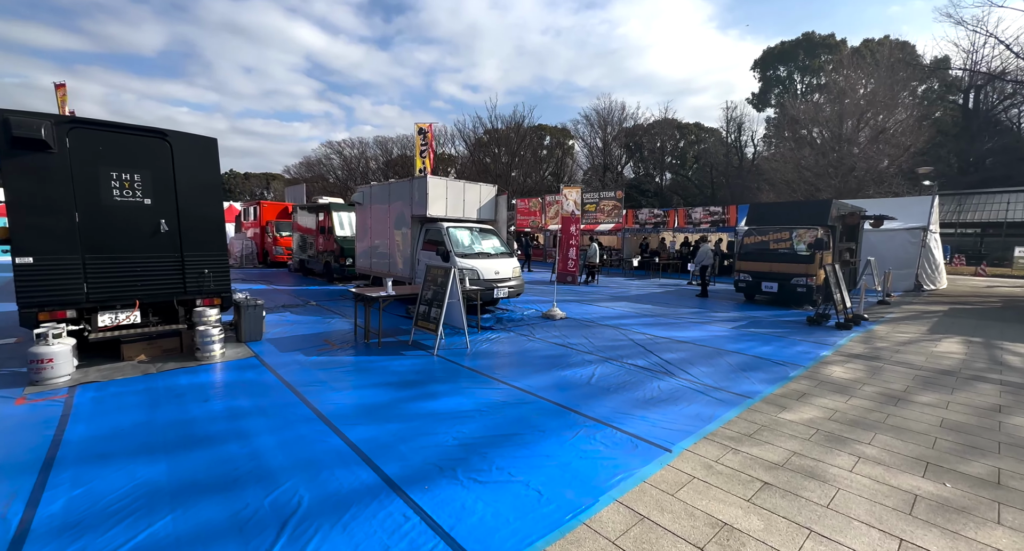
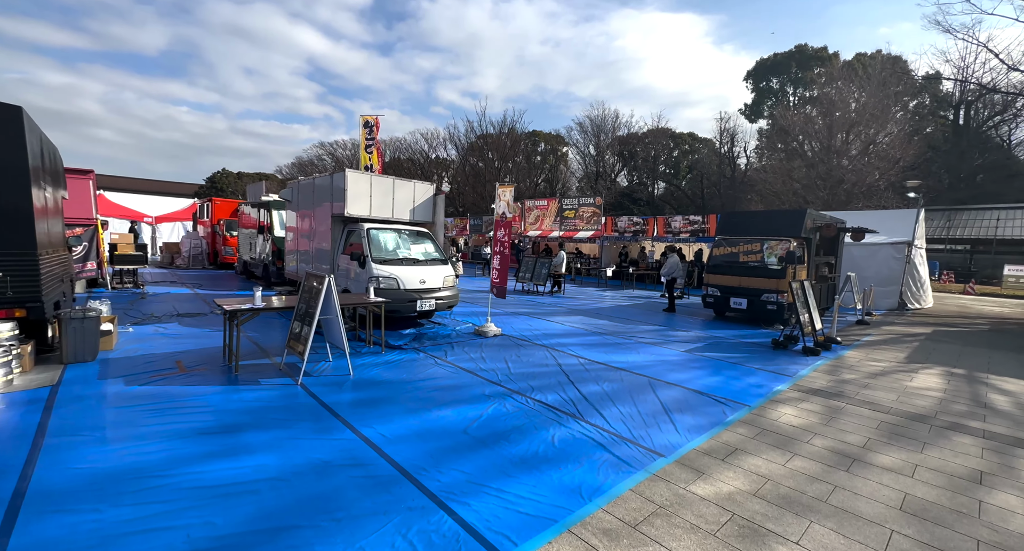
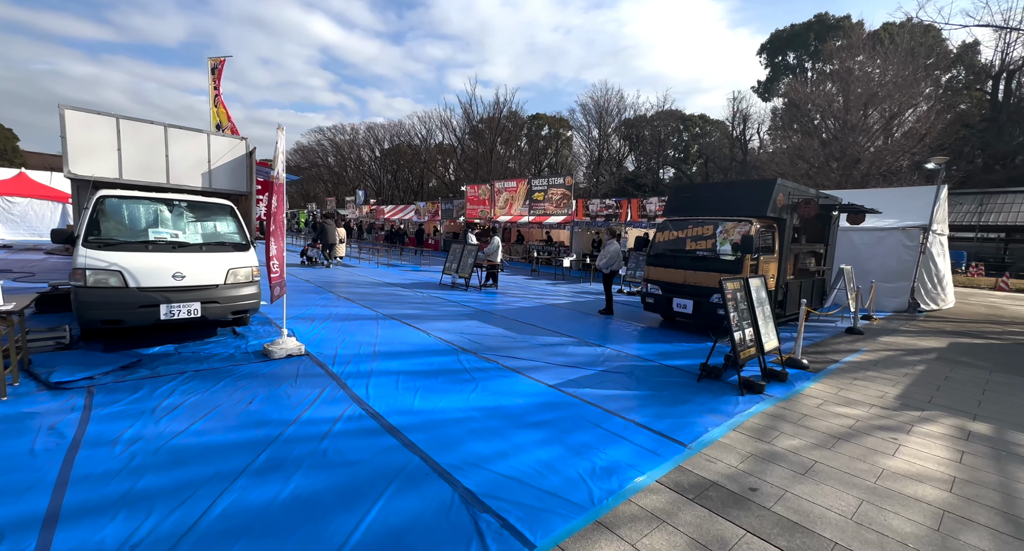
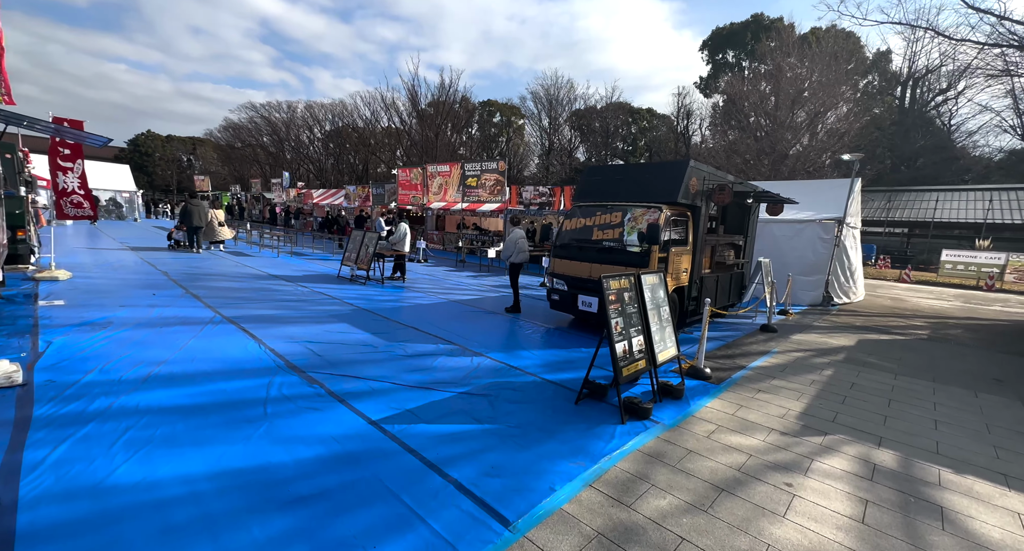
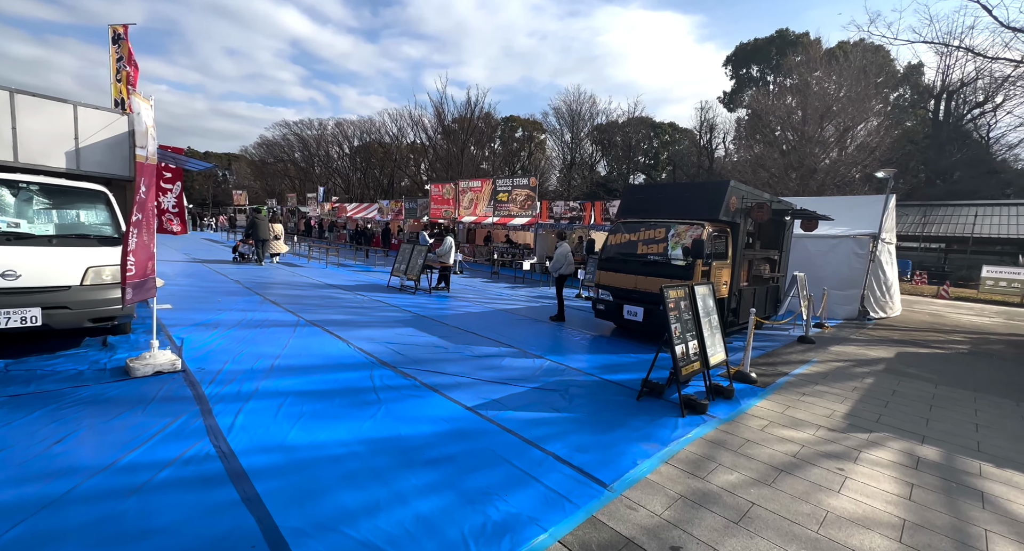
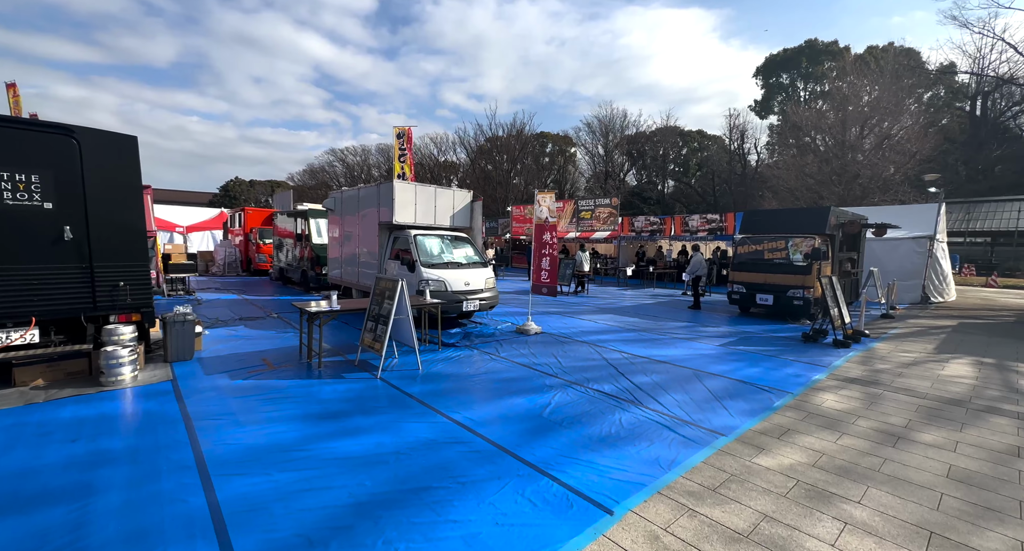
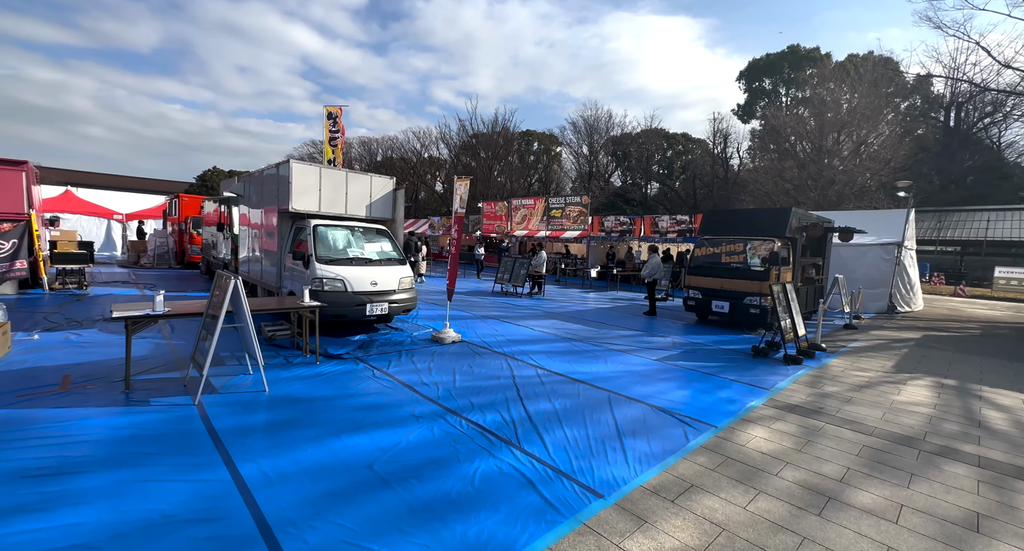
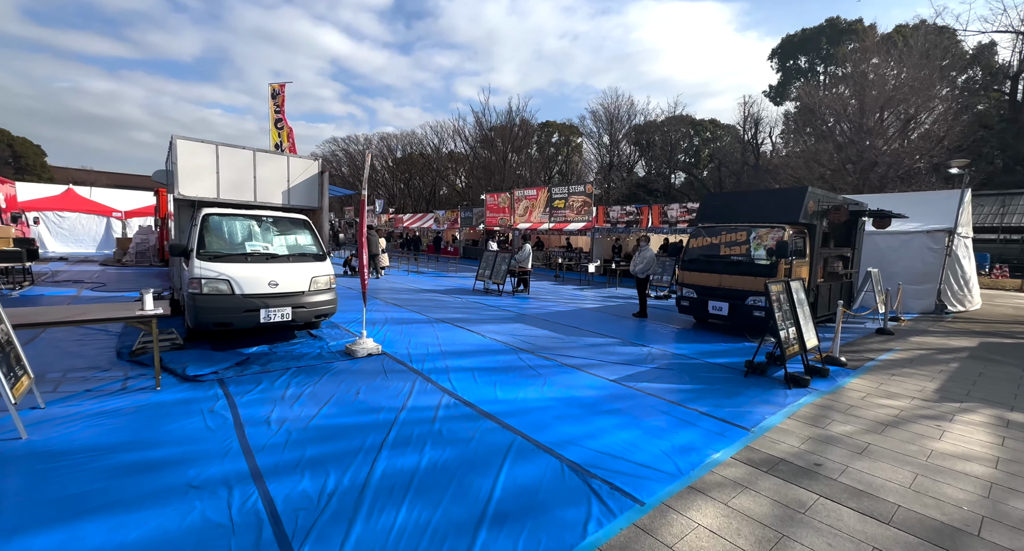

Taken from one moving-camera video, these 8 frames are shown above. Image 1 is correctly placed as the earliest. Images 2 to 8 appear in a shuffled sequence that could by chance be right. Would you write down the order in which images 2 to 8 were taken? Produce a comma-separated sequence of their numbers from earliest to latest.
6, 2, 7, 8, 3, 5, 4
